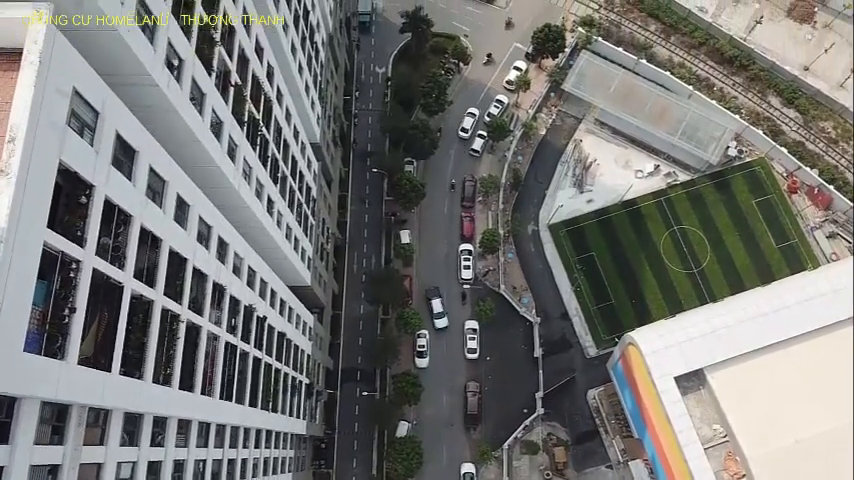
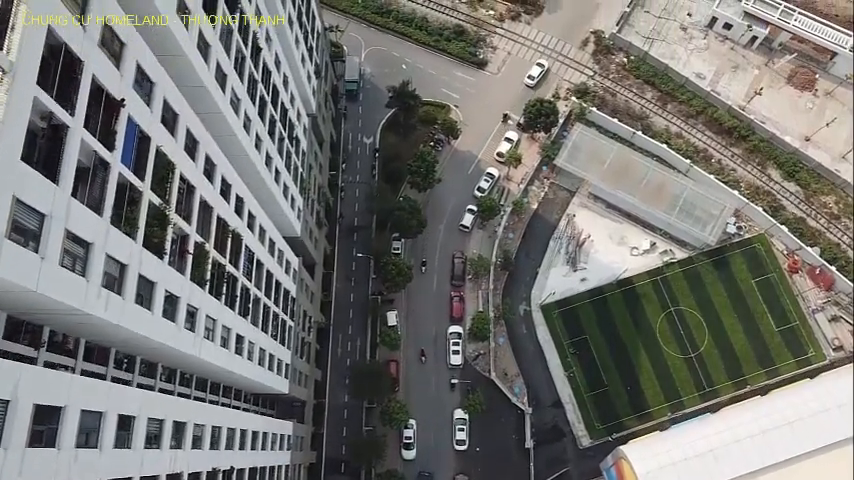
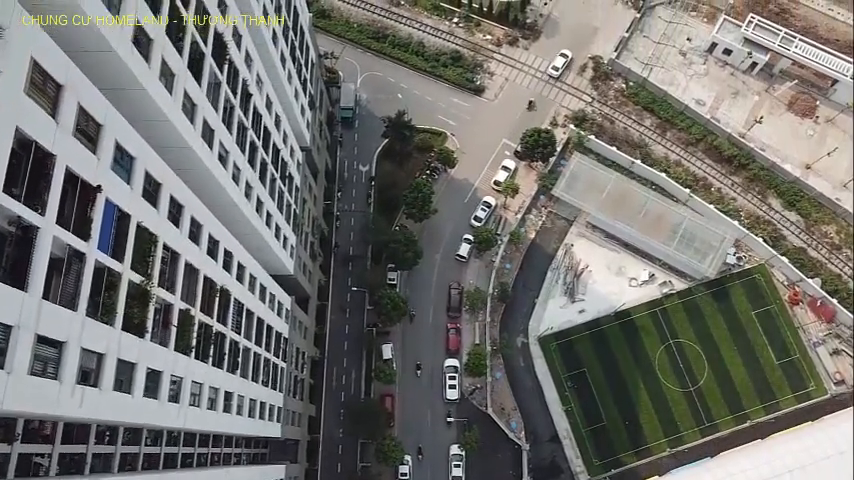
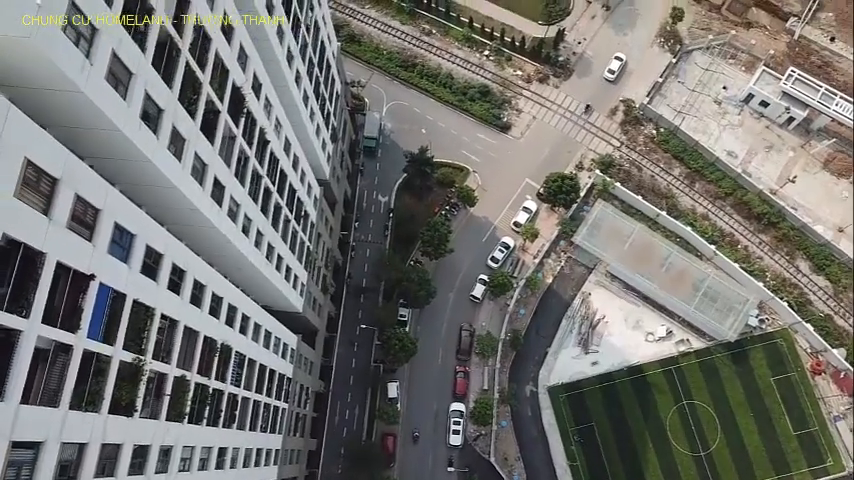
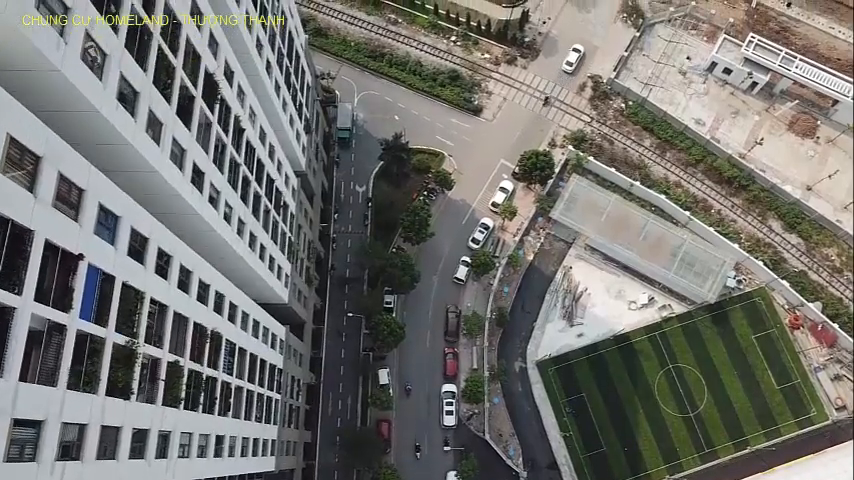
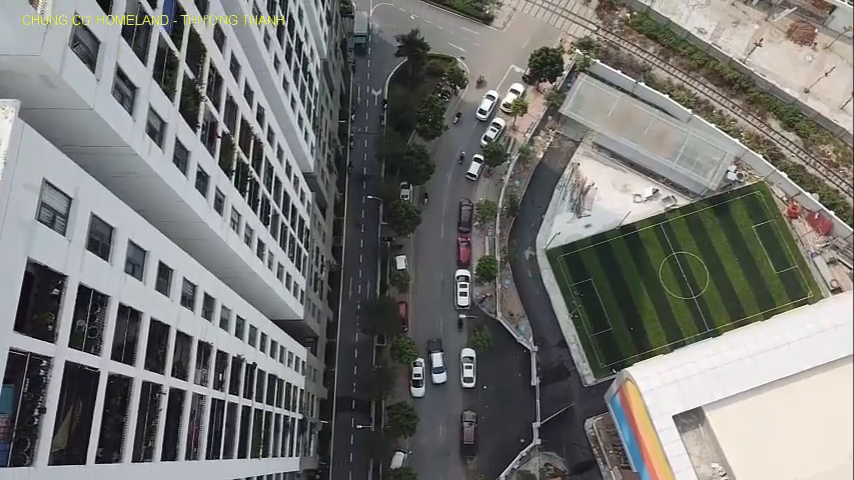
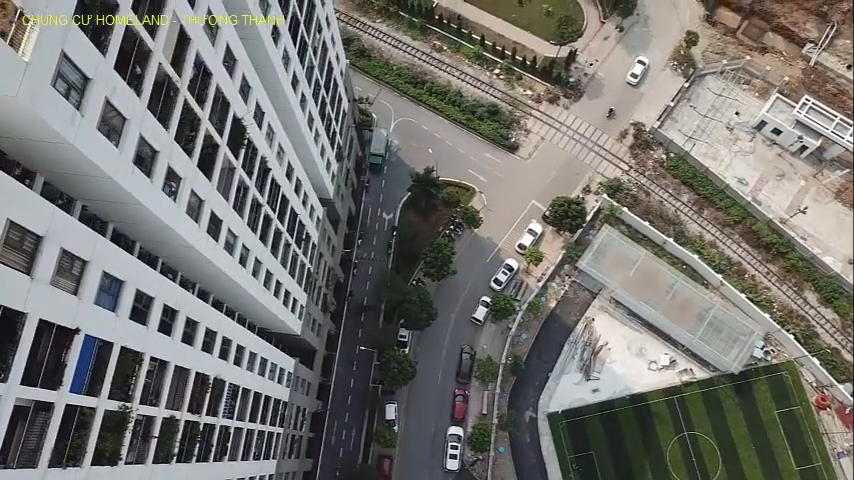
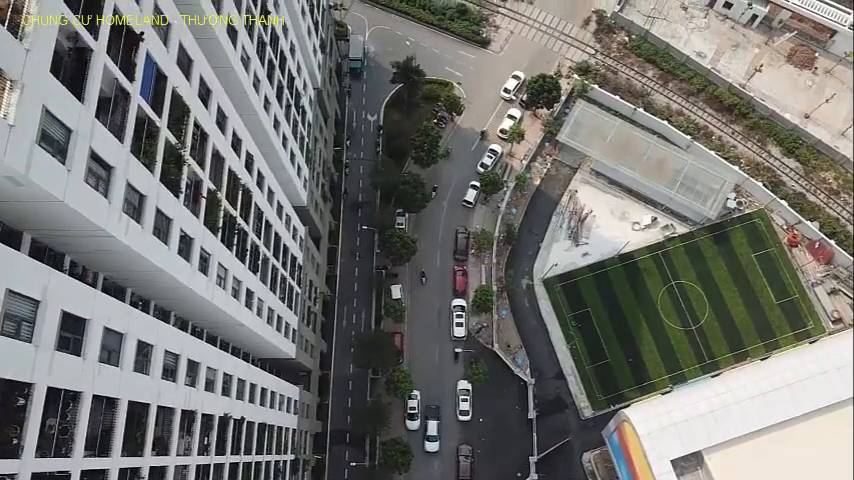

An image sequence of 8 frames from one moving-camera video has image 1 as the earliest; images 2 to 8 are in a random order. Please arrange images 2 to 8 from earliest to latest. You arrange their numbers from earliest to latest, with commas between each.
6, 8, 2, 3, 5, 4, 7
